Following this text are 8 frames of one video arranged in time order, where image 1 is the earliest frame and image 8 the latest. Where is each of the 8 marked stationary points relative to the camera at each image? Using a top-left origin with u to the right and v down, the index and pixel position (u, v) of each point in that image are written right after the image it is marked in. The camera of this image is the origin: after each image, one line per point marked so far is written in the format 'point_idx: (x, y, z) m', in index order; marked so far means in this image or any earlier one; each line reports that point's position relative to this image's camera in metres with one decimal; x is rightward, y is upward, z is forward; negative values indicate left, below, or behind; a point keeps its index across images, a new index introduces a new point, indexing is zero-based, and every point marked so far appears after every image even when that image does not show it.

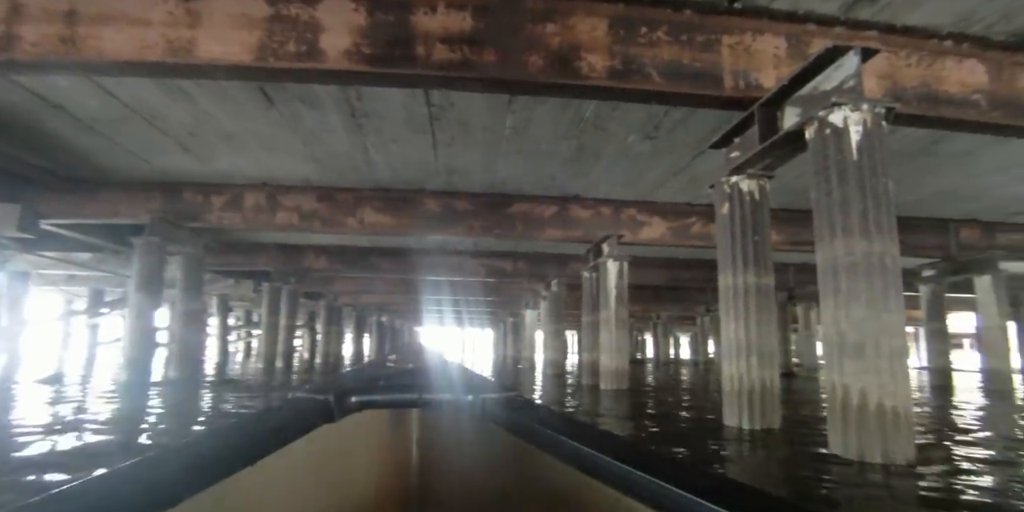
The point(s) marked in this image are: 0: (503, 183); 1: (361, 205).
0: (-0.2, +1.4, +10.8) m
1: (-3.1, +1.0, +11.1) m
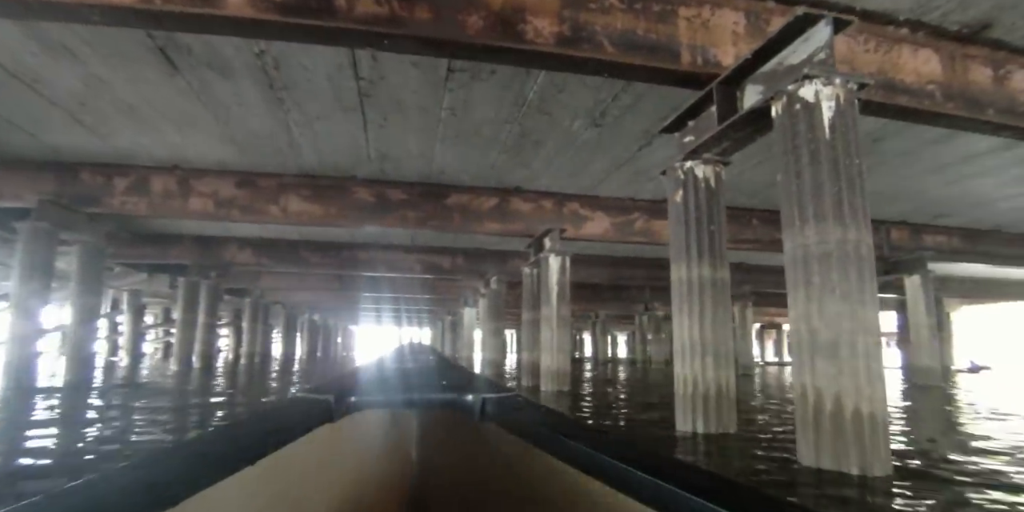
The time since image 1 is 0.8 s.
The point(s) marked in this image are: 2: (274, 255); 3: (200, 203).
0: (-1.3, +1.6, +10.1) m
1: (-4.2, +1.2, +10.1) m
2: (-6.7, +0.1, +15.5) m
3: (-5.6, +0.9, +9.7) m
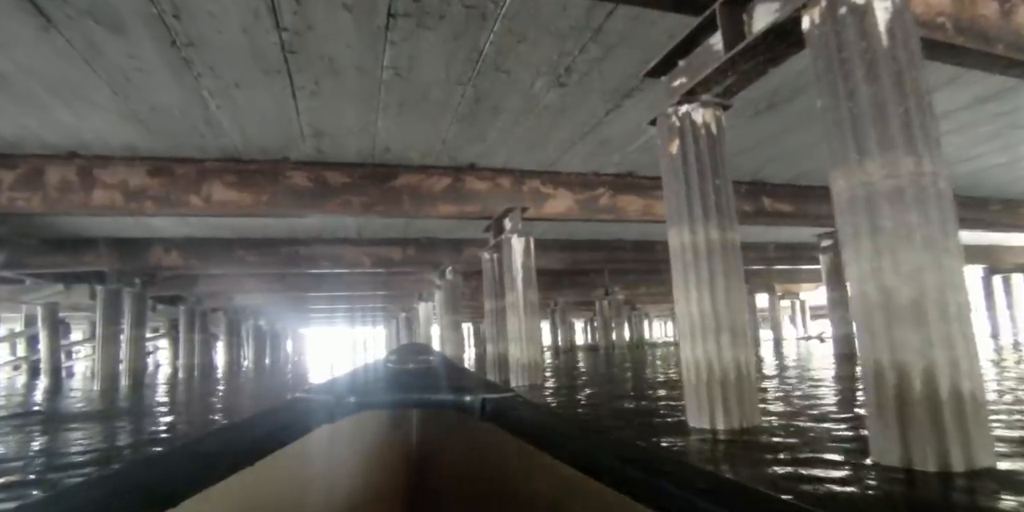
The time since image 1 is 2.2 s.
0: (-2.1, +1.8, +9.0) m
1: (-4.9, +1.3, +8.8) m
2: (-7.9, +0.1, +13.9) m
3: (-6.2, +0.9, +8.3) m
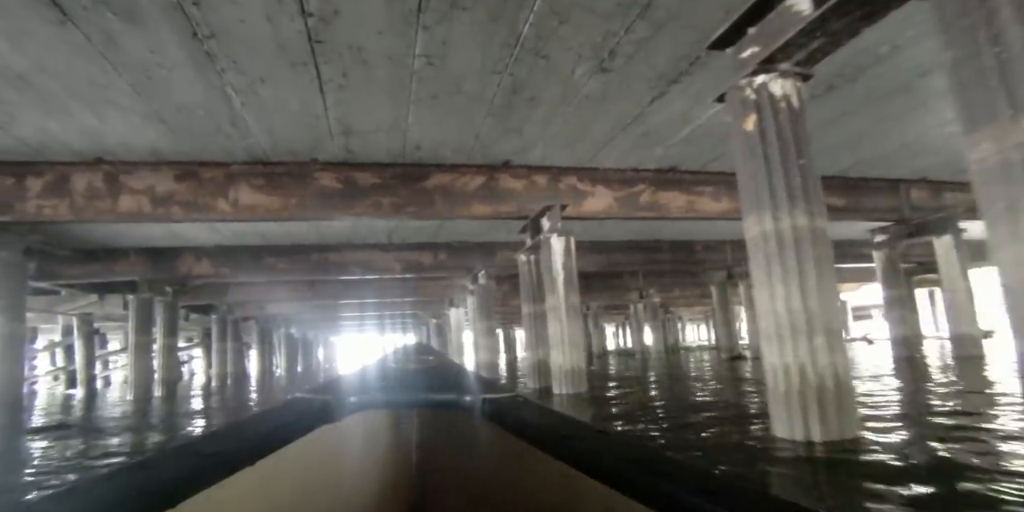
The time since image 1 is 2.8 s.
0: (-1.5, +1.7, +8.6) m
1: (-4.3, +1.2, +8.5) m
2: (-7.0, -0.1, +13.8) m
3: (-5.7, +0.8, +8.1) m
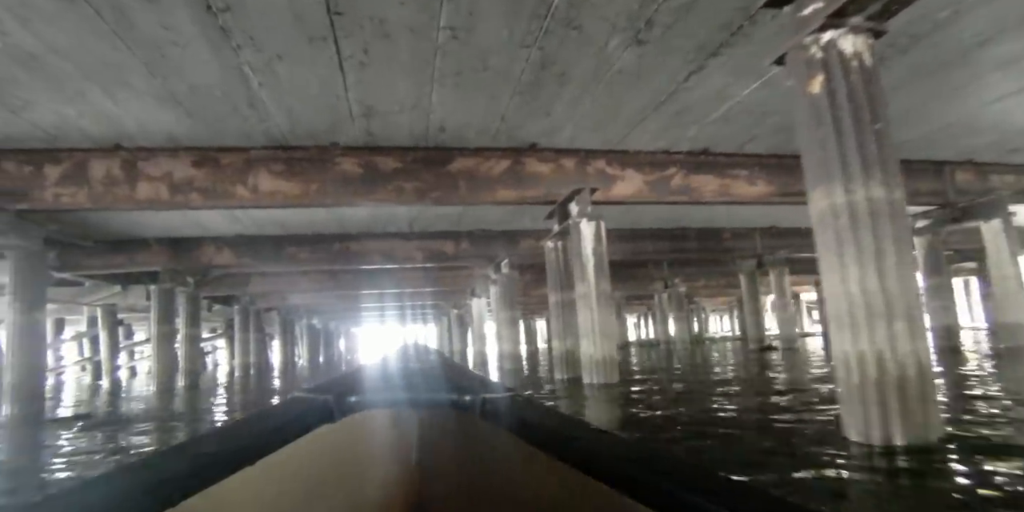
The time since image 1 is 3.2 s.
0: (-1.1, +1.9, +8.2) m
1: (-3.9, +1.3, +8.2) m
2: (-6.4, +0.1, +13.6) m
3: (-5.3, +1.0, +7.9) m
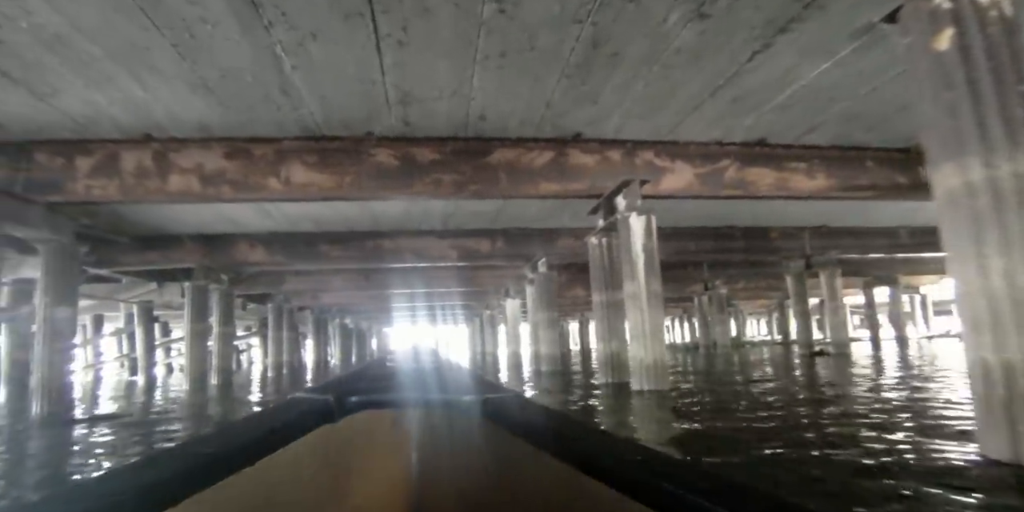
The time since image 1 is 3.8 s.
0: (-0.5, +2.0, +7.7) m
1: (-3.3, +1.4, +7.9) m
2: (-5.5, +0.2, +13.4) m
3: (-4.6, +1.0, +7.6) m
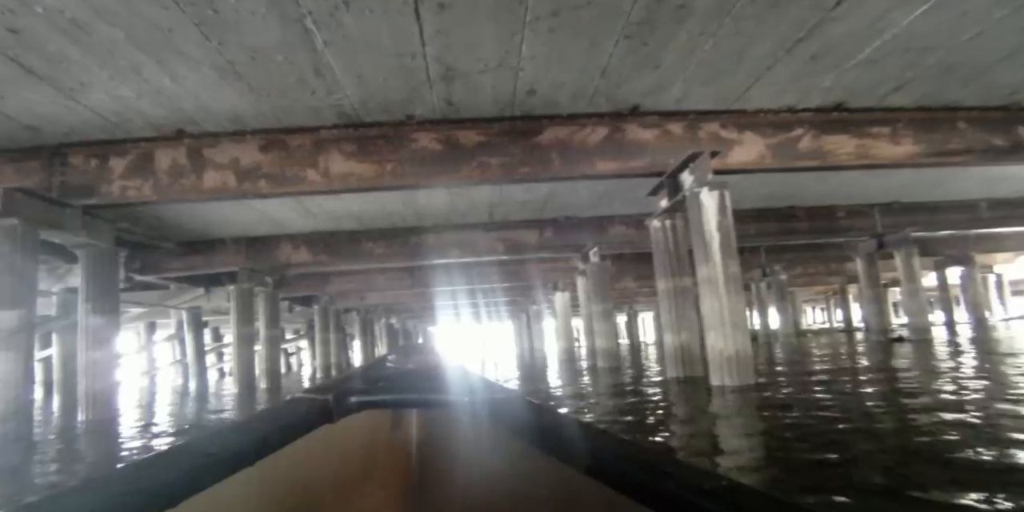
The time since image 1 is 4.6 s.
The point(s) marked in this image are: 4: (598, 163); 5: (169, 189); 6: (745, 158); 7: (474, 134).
0: (+0.2, +2.1, +7.1) m
1: (-2.6, +1.4, +7.4) m
2: (-4.3, +0.2, +13.1) m
3: (-3.9, +1.0, +7.2) m
4: (+1.3, +1.3, +8.0) m
5: (-4.6, +0.9, +7.2) m
6: (+3.7, +1.5, +8.6) m
7: (-0.5, +1.7, +7.6) m
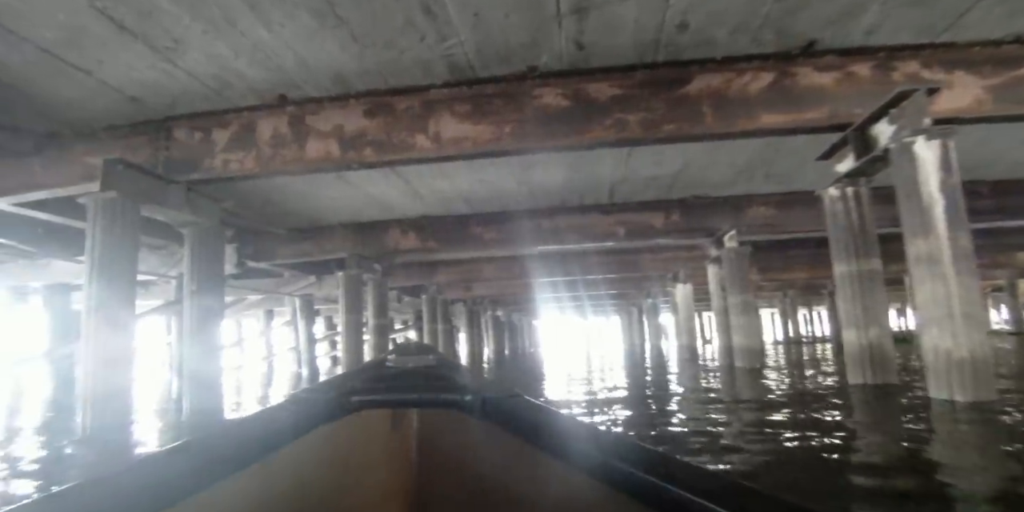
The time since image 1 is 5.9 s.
0: (+1.7, +2.4, +5.7) m
1: (-1.0, +1.7, +6.5) m
2: (-1.7, +0.5, +12.4) m
3: (-2.3, +1.3, +6.6) m
4: (+2.9, +1.6, +6.4) m
5: (-2.9, +1.1, +6.7) m
6: (+5.4, +1.8, +6.7) m
7: (+1.1, +2.0, +6.4) m
